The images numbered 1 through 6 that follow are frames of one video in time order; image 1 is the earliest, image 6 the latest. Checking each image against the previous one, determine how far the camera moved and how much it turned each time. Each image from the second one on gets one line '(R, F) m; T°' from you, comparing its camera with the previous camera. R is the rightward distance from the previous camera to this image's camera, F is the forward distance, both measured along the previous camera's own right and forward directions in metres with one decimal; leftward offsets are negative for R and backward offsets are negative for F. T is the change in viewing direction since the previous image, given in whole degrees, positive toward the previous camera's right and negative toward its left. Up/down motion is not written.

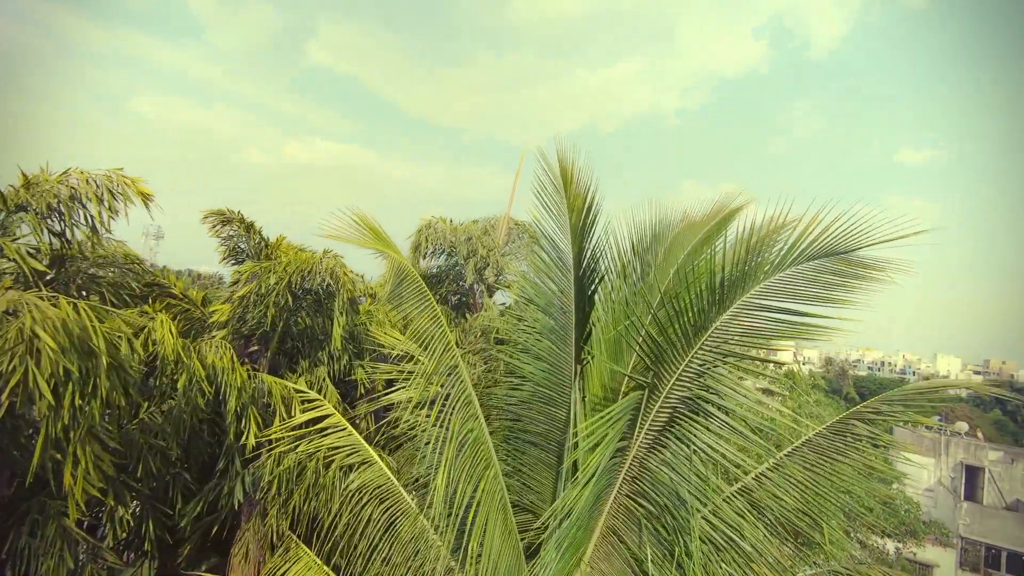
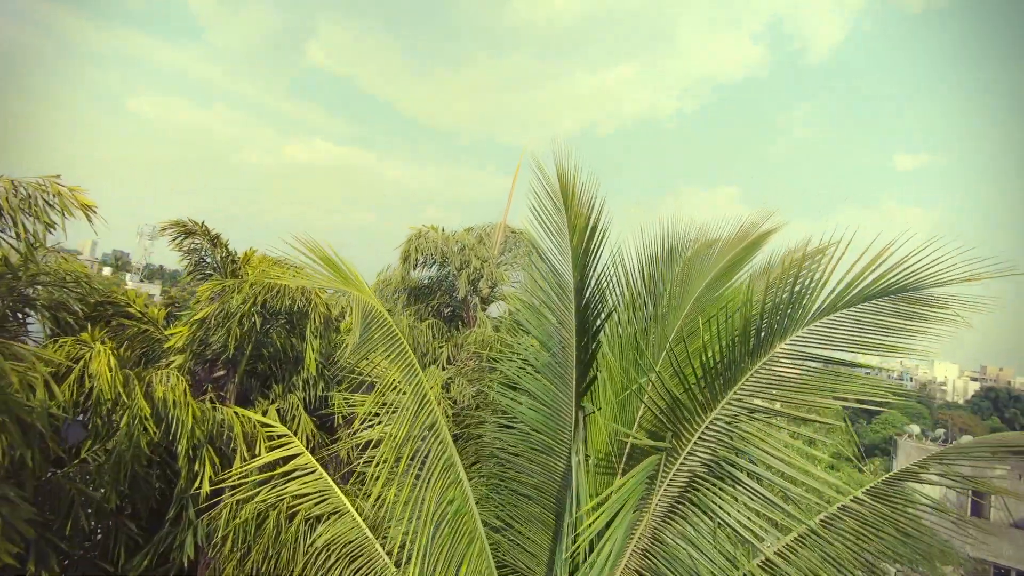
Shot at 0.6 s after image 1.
(0.0, +0.2) m; 0°
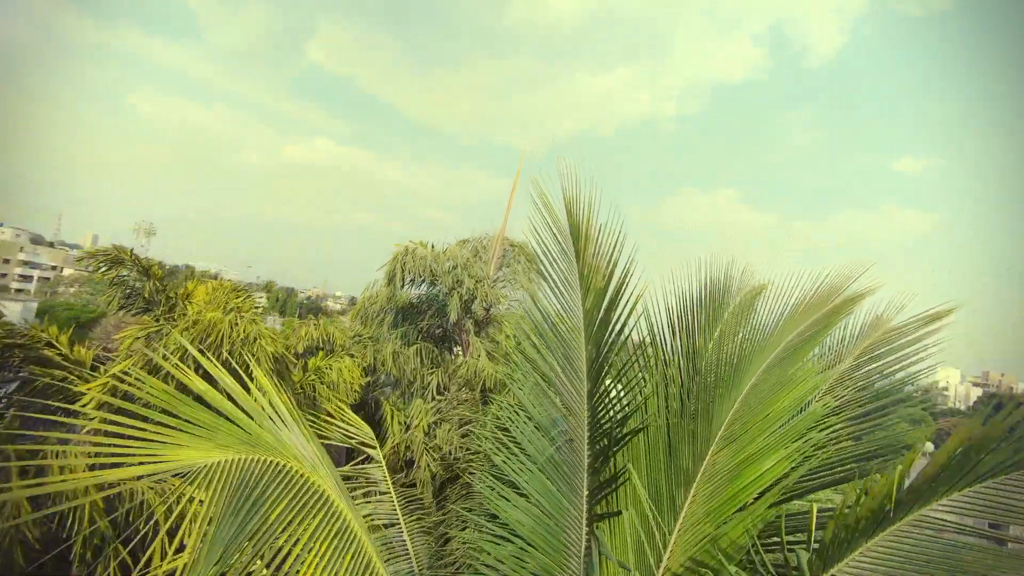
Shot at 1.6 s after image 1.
(0.0, +0.3) m; 0°
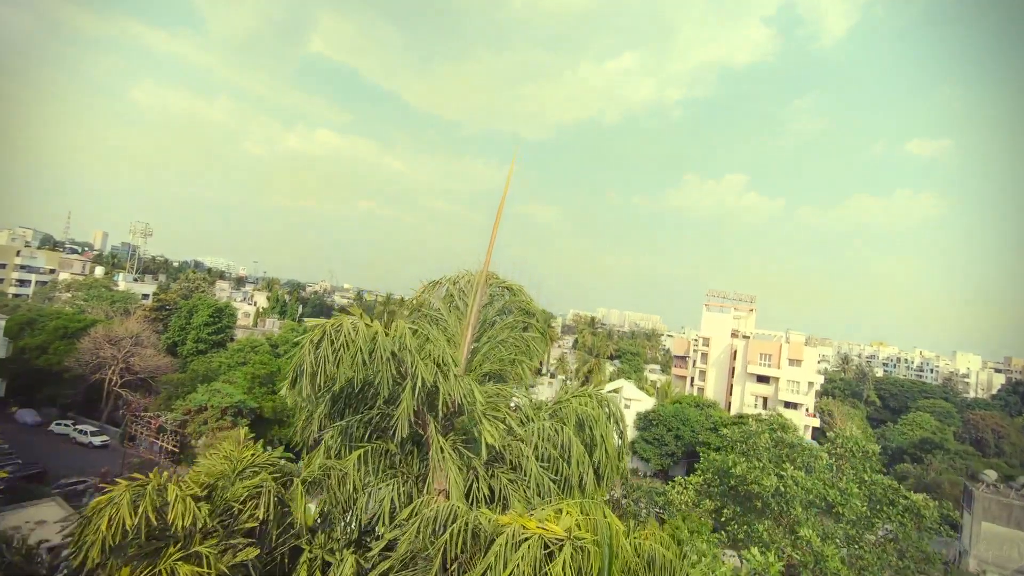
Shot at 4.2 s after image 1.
(+0.1, +0.9) m; -1°
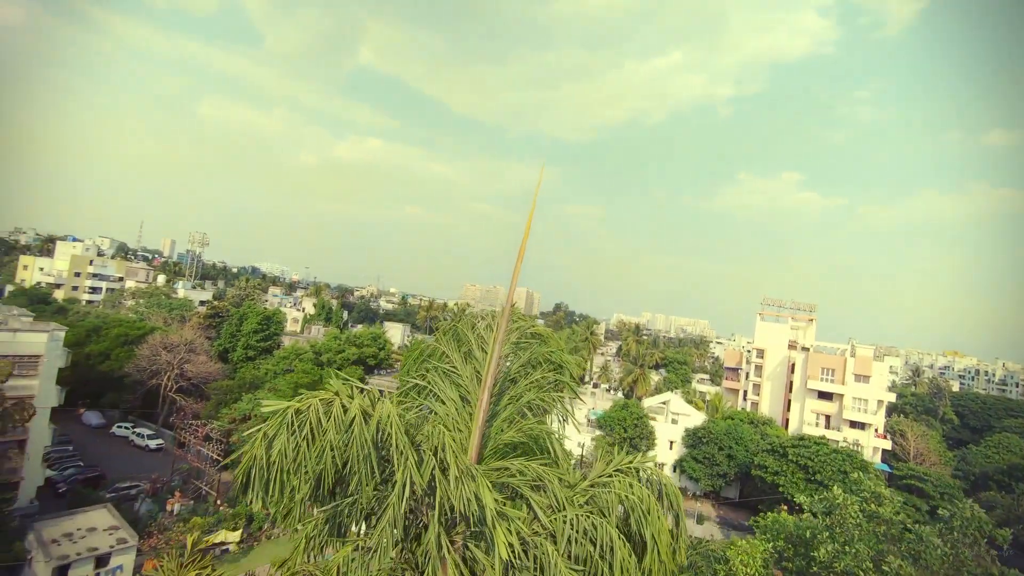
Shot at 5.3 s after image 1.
(+0.1, +0.5) m; -5°
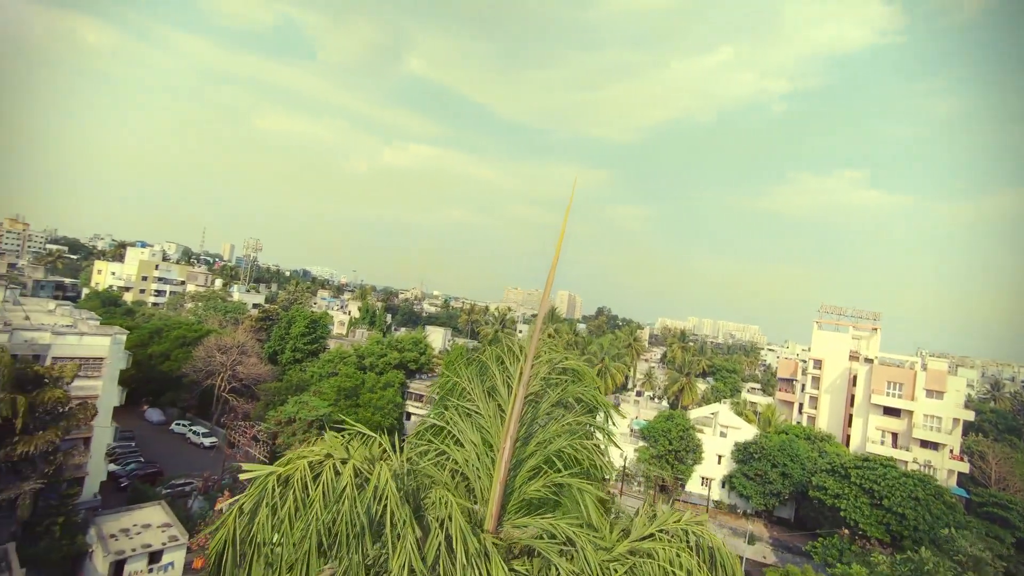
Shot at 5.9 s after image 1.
(+0.1, +0.3) m; -5°
